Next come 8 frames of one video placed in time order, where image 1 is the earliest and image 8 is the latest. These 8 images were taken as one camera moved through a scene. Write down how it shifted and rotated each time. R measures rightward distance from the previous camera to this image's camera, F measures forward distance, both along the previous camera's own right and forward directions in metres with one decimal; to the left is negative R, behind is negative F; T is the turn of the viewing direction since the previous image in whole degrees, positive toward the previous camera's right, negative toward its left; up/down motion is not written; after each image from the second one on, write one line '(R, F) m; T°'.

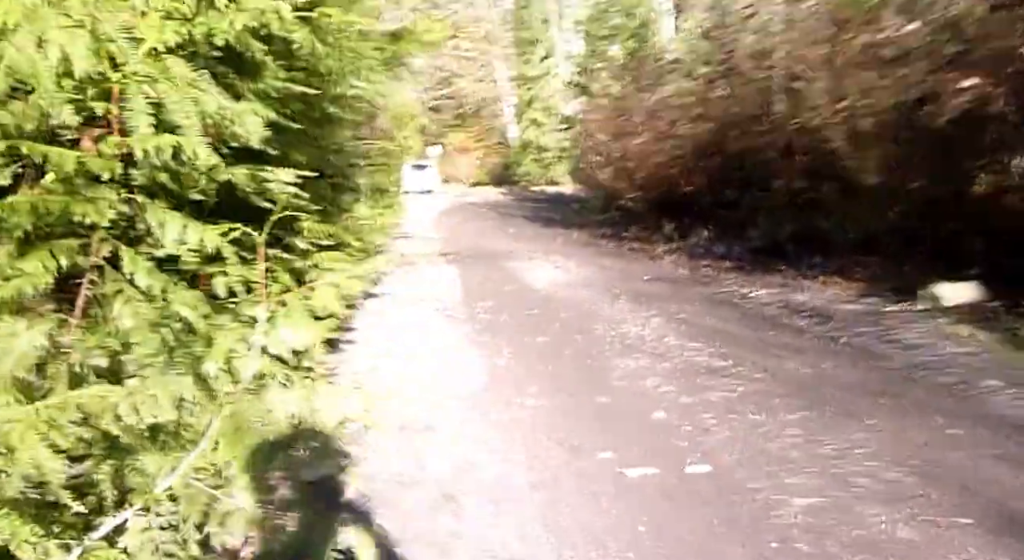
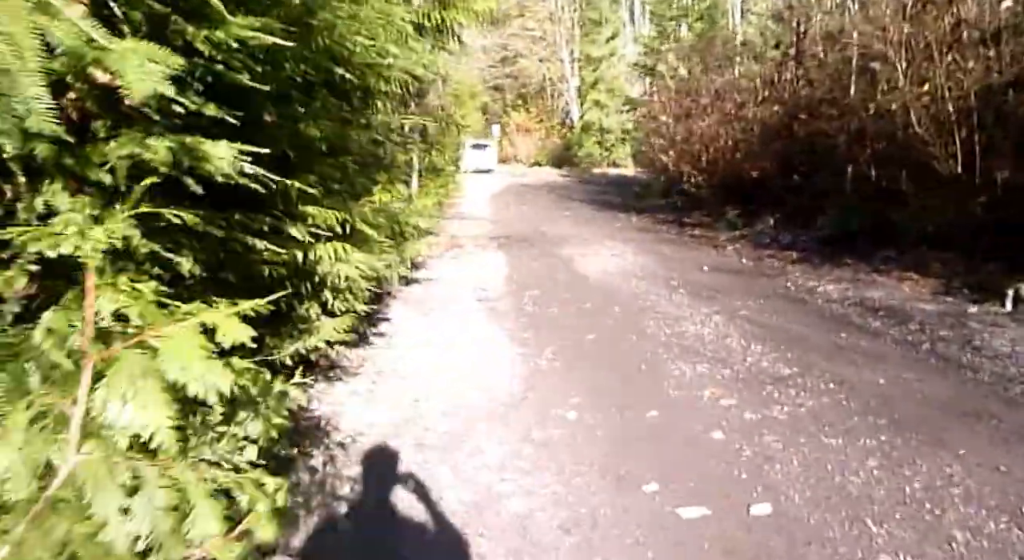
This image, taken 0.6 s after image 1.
(+0.1, +0.6) m; -4°
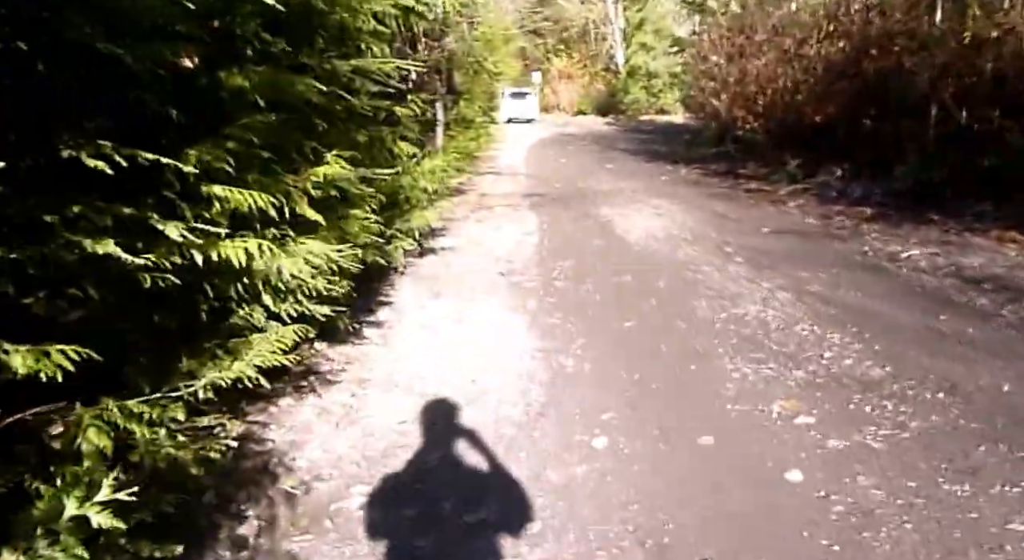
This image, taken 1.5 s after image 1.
(+0.2, +1.1) m; -4°
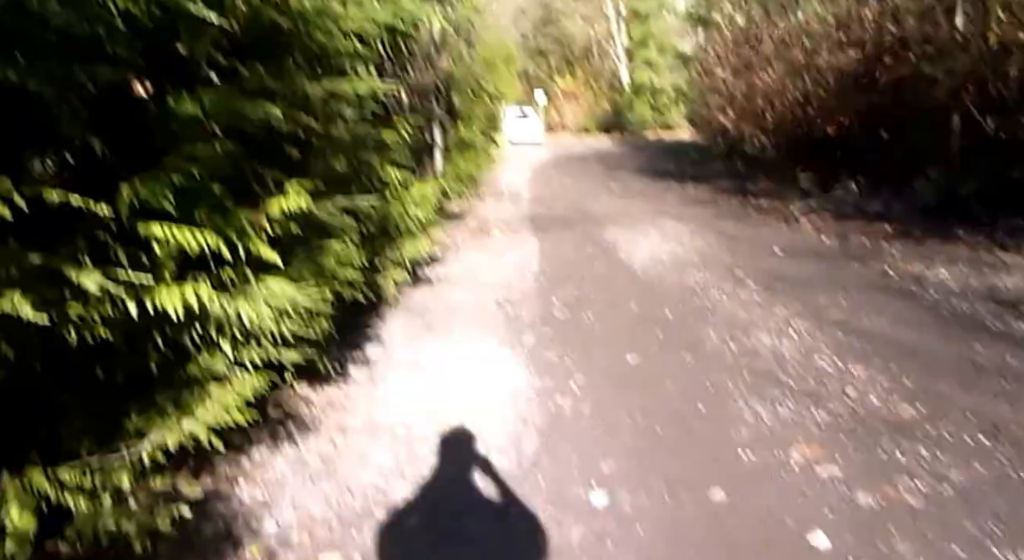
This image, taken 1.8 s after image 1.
(+0.1, +0.4) m; -1°
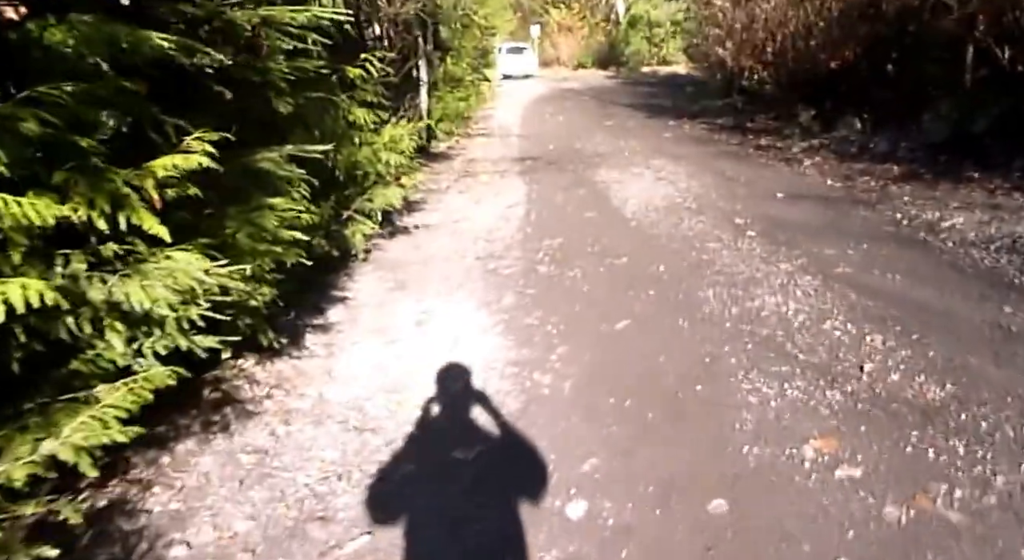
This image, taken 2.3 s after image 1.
(+0.1, +0.6) m; 0°
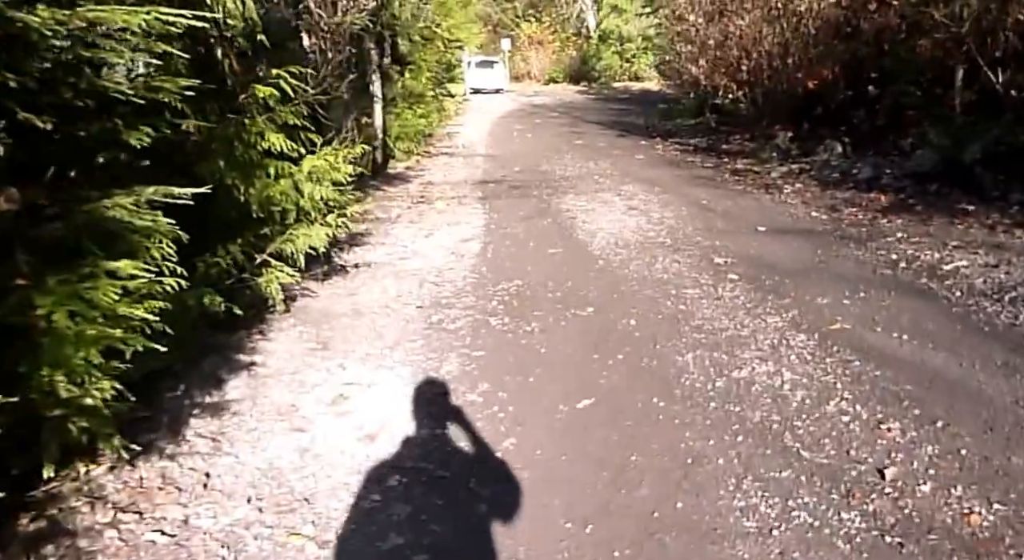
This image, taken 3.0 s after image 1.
(+0.2, +0.9) m; +2°
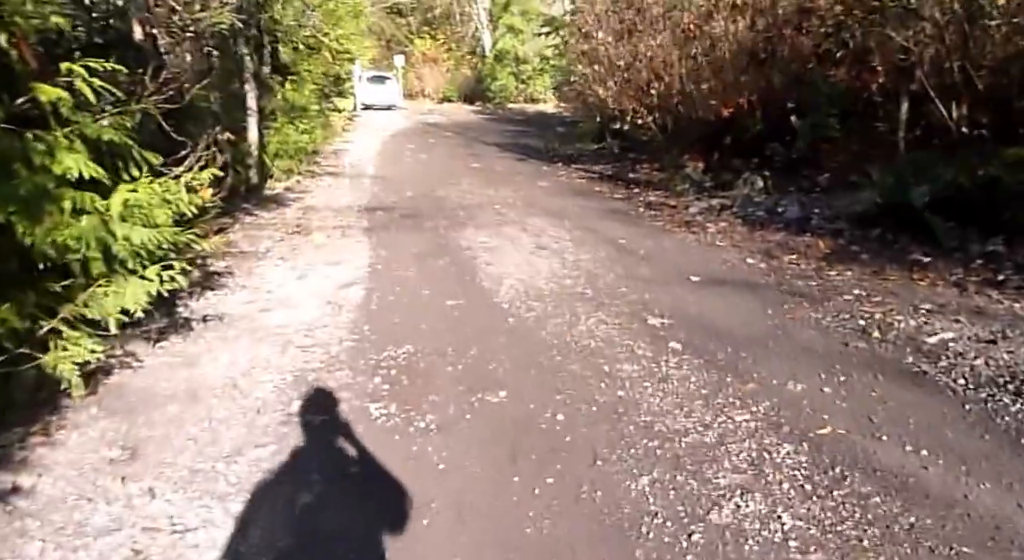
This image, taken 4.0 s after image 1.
(0.0, +1.5) m; +8°
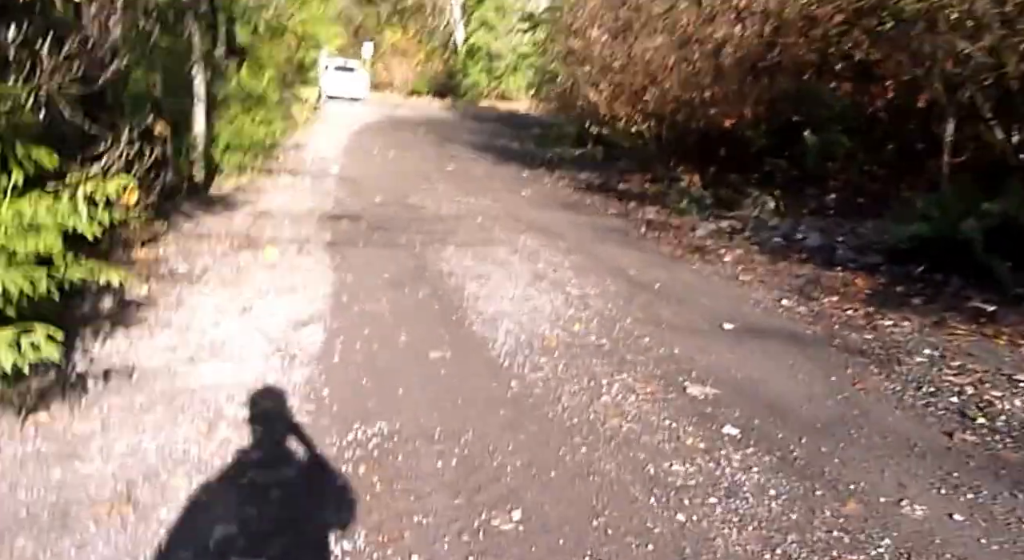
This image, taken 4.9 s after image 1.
(-0.3, +1.4) m; +3°
